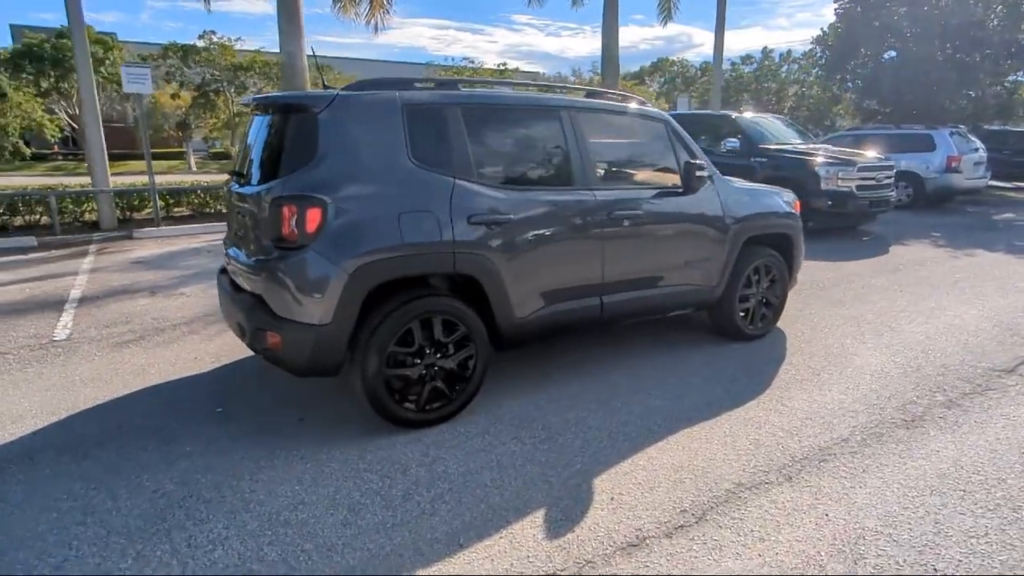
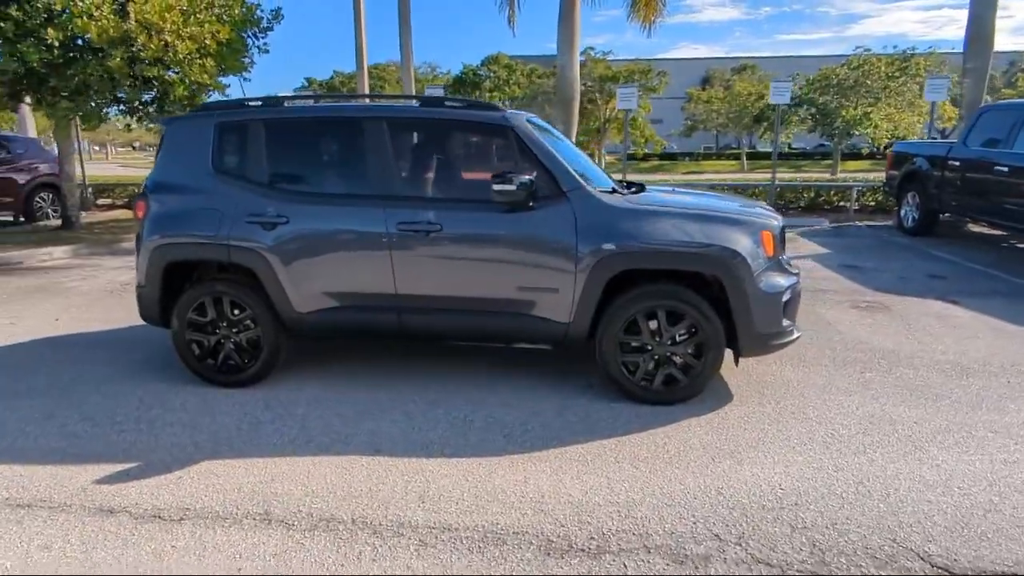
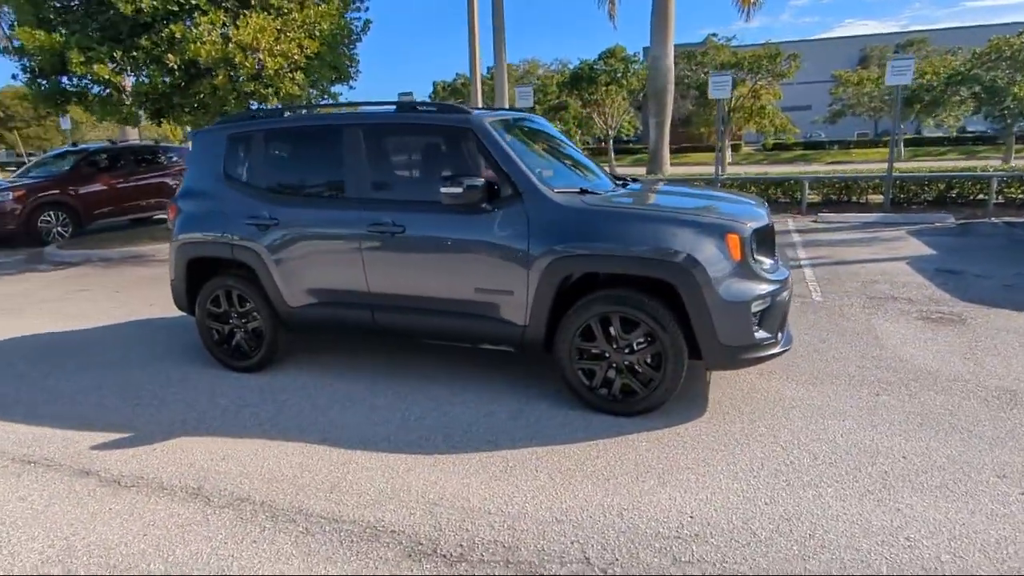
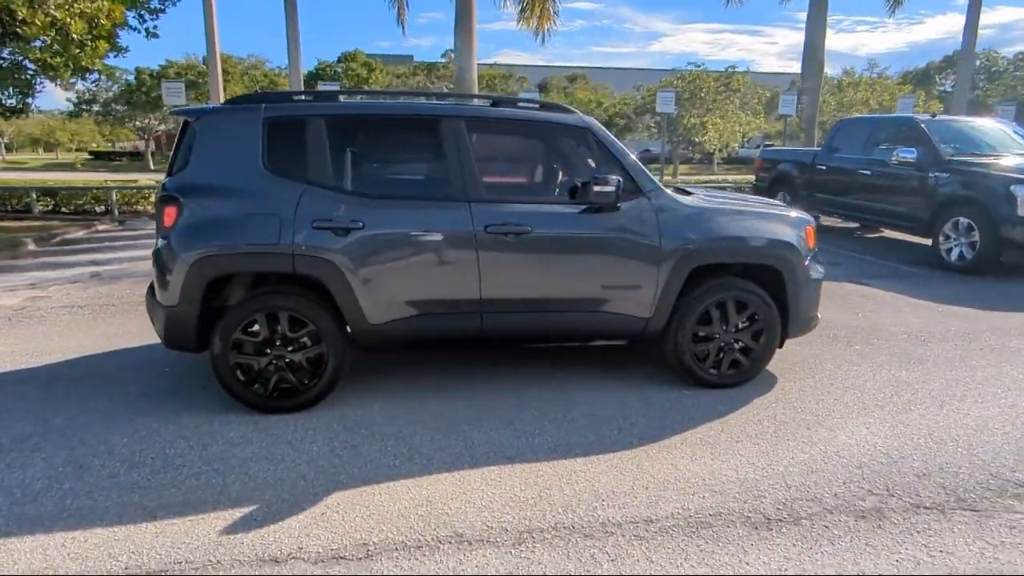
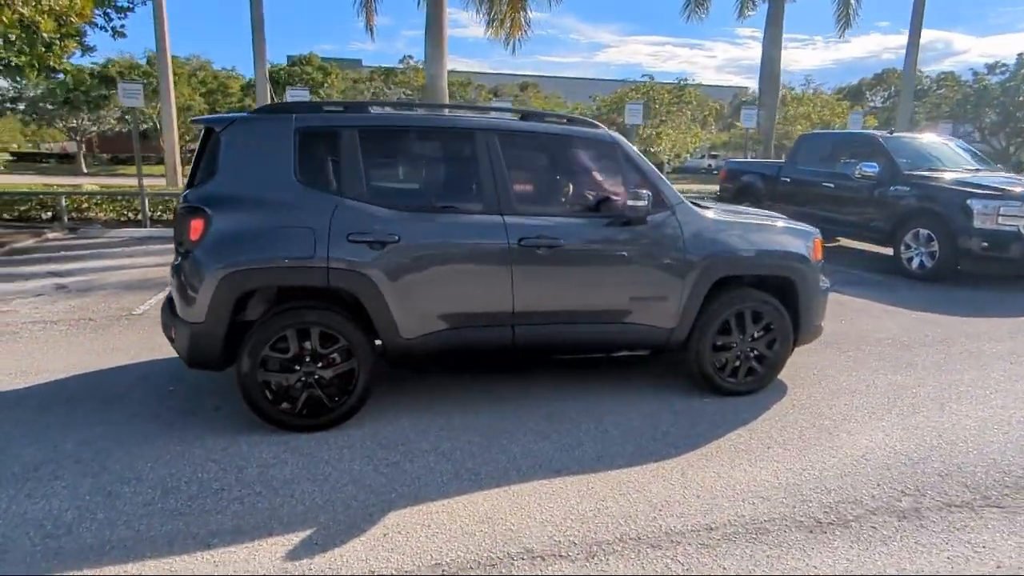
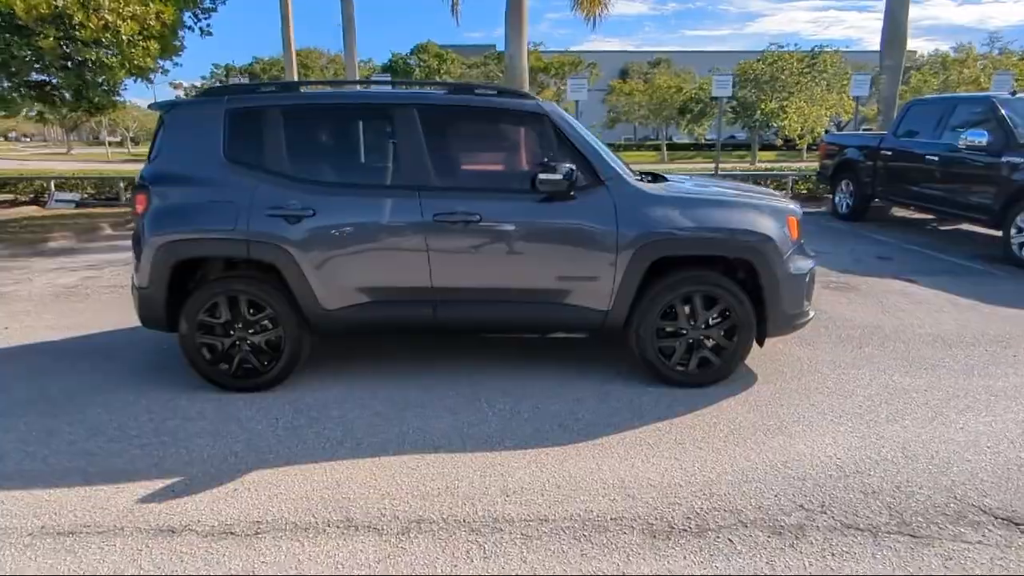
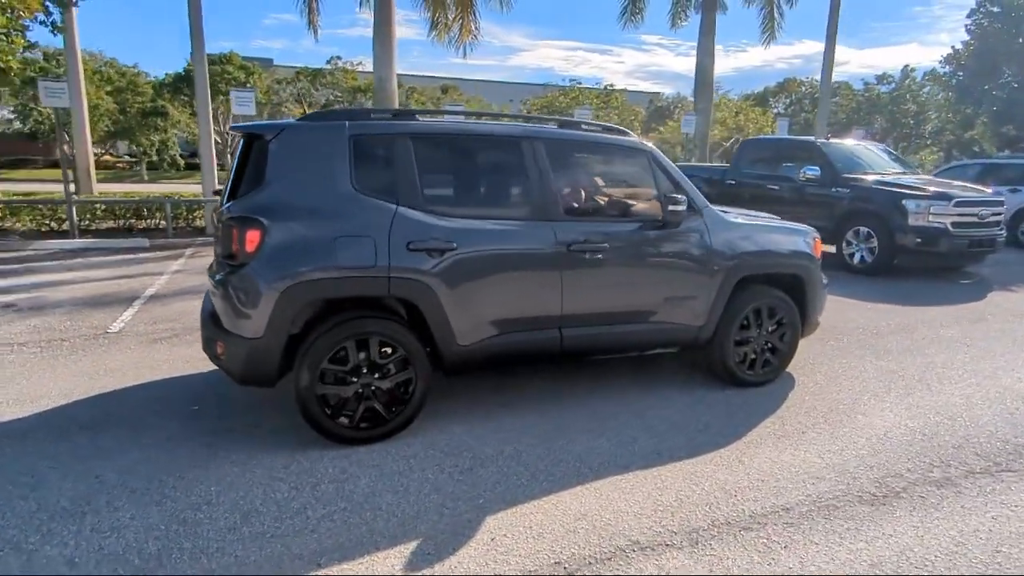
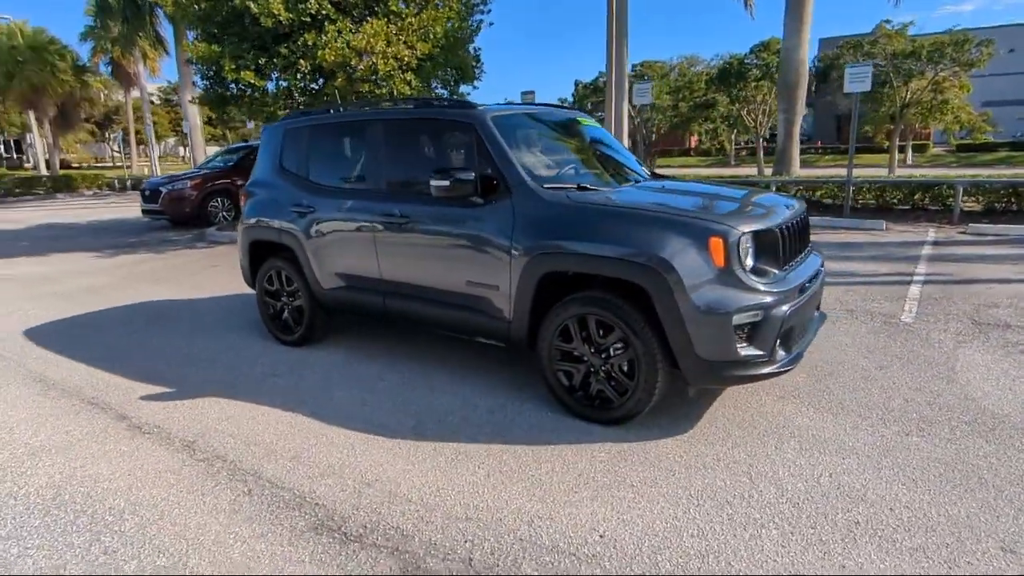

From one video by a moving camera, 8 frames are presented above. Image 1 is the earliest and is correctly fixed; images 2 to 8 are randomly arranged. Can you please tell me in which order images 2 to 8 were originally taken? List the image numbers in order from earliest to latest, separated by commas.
7, 5, 4, 6, 2, 3, 8
